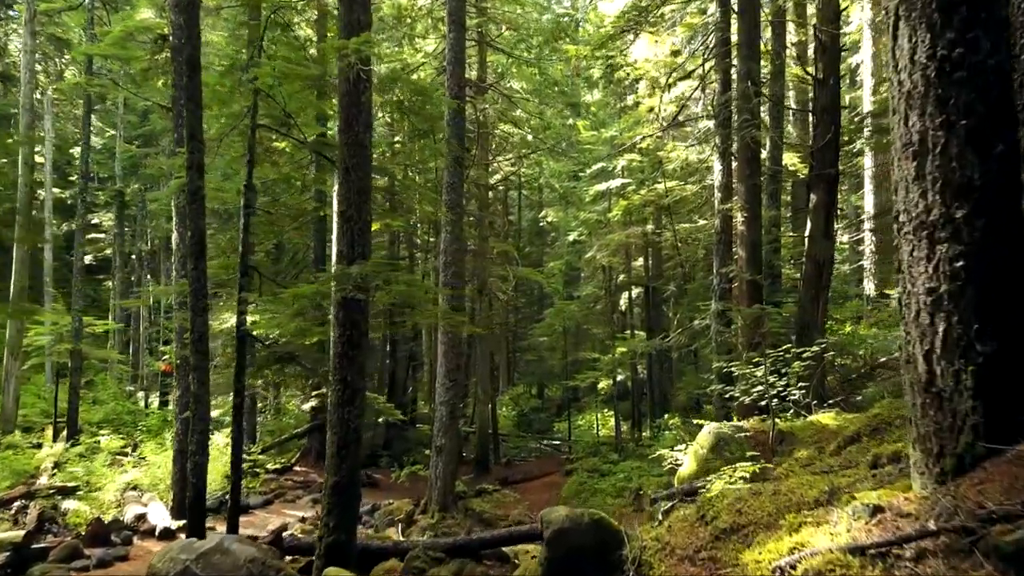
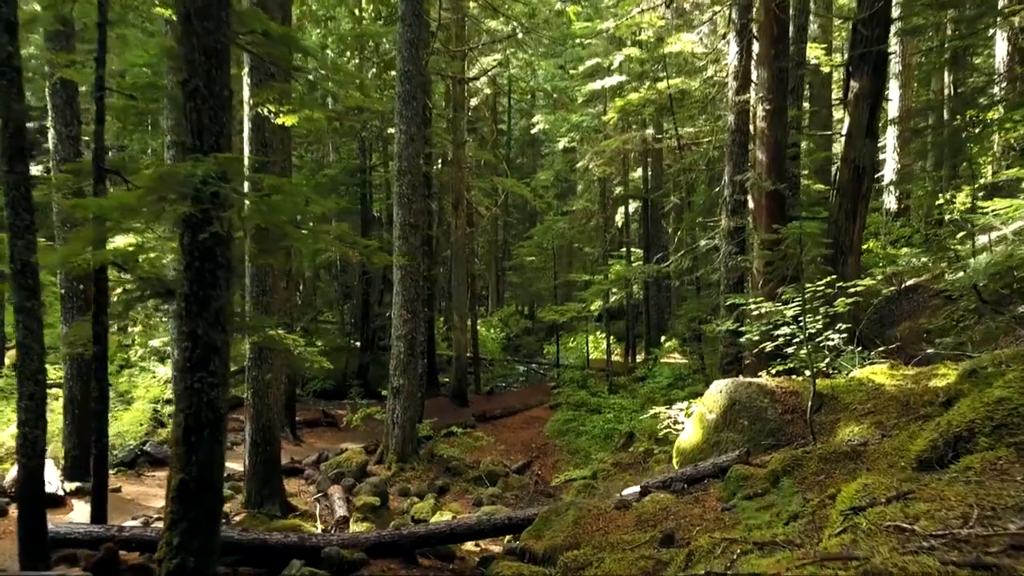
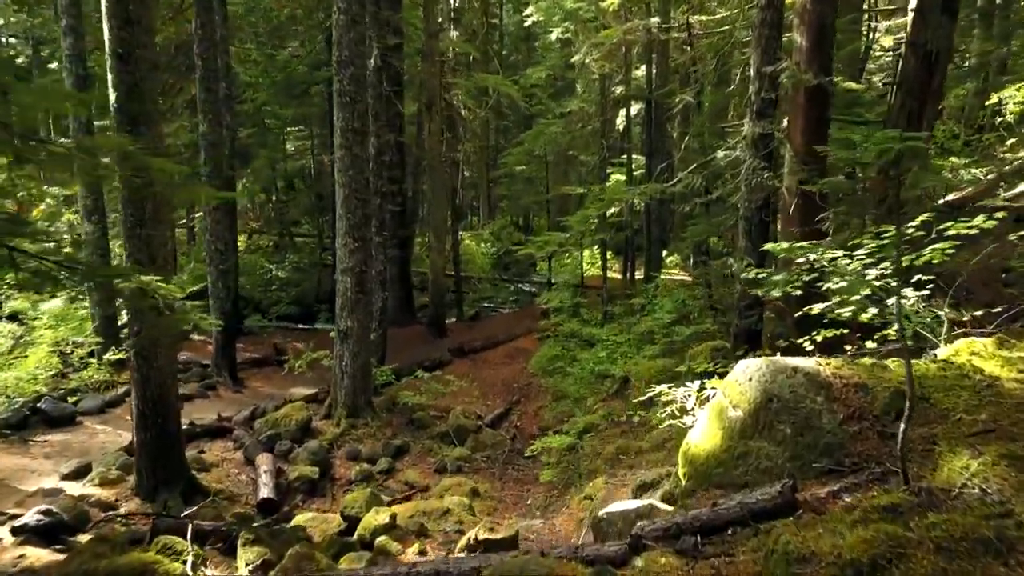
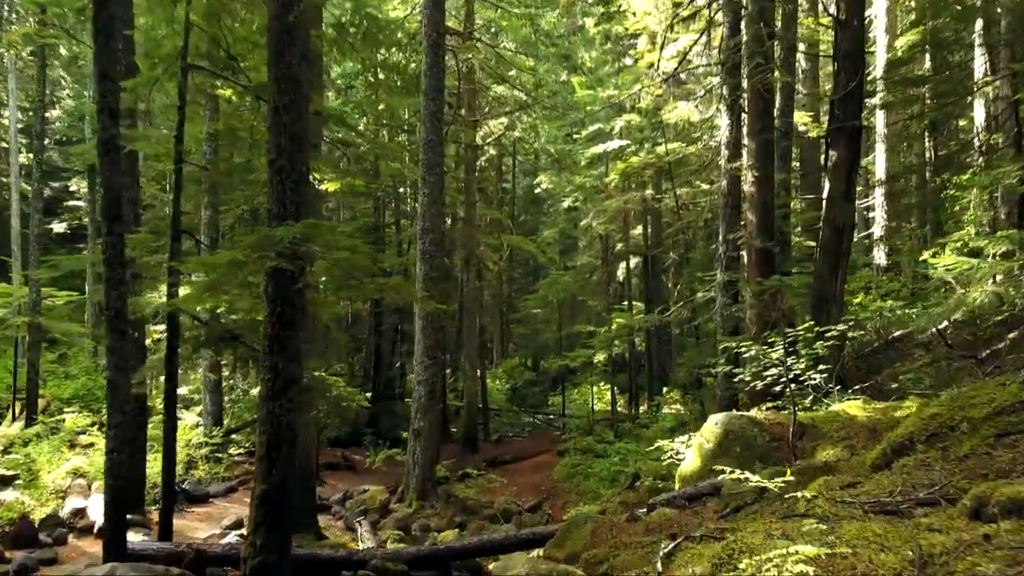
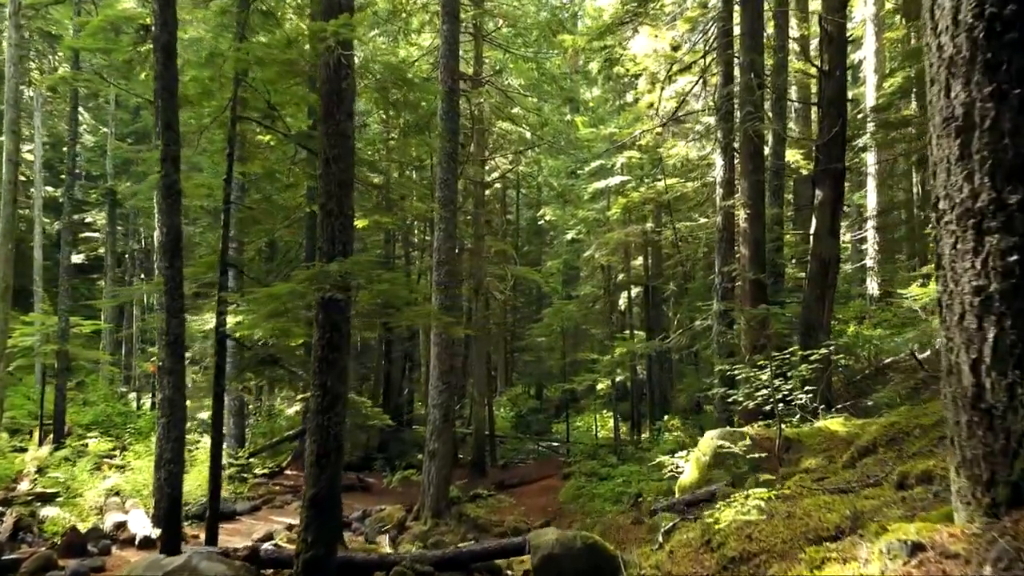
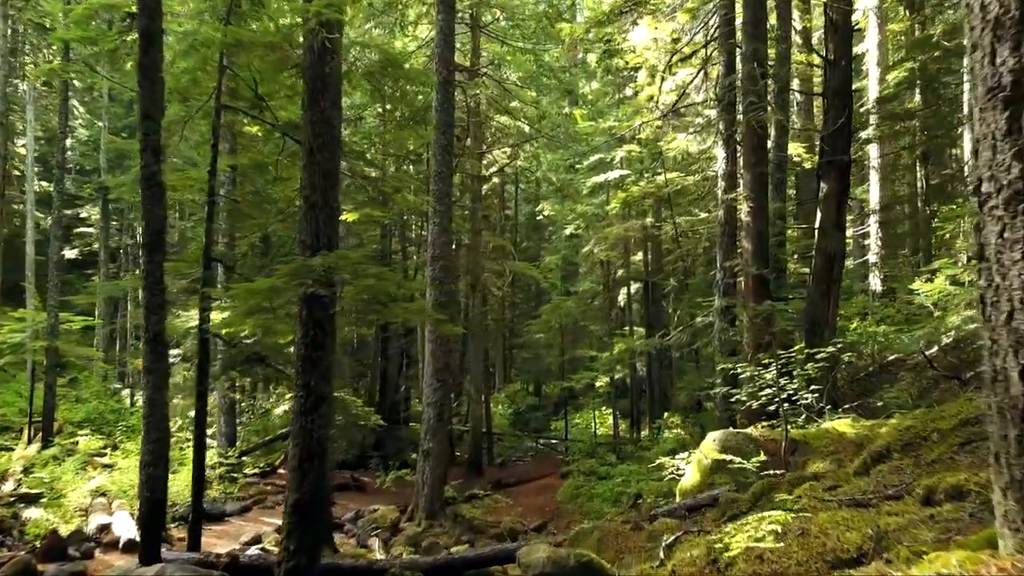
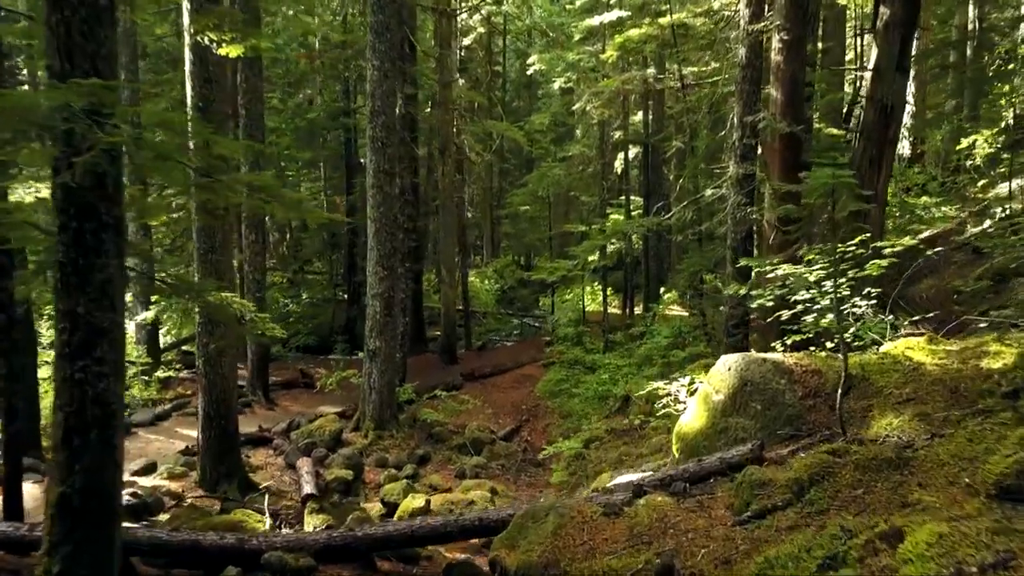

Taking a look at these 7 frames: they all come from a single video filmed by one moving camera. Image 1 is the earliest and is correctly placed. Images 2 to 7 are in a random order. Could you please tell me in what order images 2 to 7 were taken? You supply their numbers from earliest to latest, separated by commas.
5, 6, 4, 2, 7, 3
